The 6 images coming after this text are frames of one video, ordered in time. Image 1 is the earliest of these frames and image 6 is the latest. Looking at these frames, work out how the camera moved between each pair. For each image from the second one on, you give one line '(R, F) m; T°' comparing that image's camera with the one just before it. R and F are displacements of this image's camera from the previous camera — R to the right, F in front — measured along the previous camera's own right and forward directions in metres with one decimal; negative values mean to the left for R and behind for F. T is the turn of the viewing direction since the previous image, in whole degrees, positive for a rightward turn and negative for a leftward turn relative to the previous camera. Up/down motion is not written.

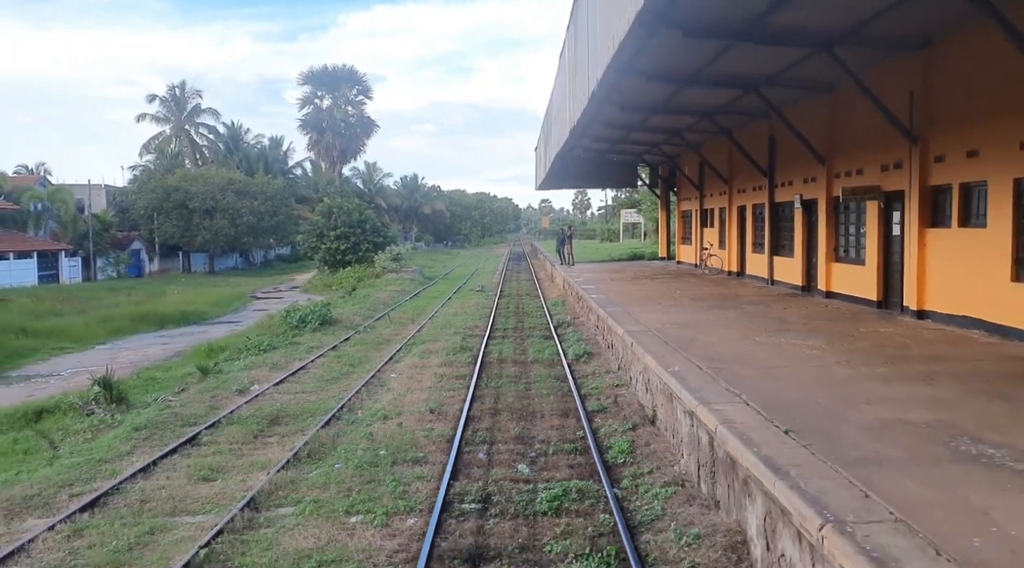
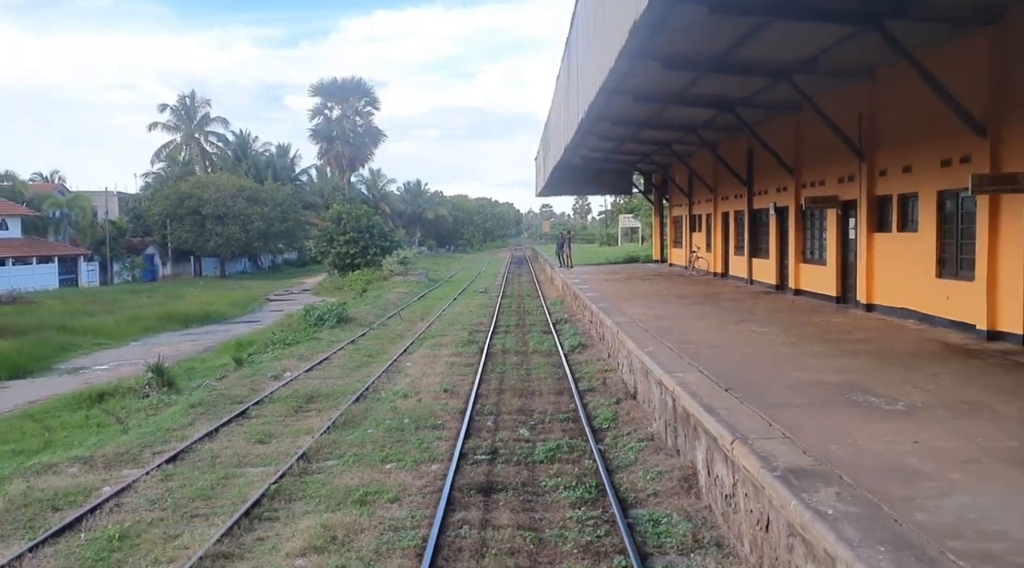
(0.0, -1.5) m; 0°
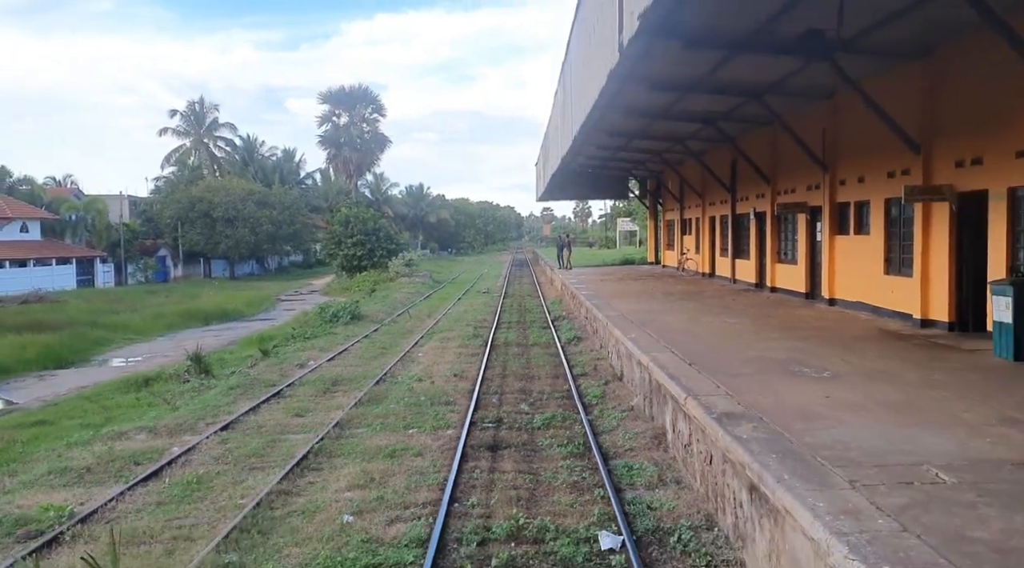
(0.0, -1.4) m; 0°
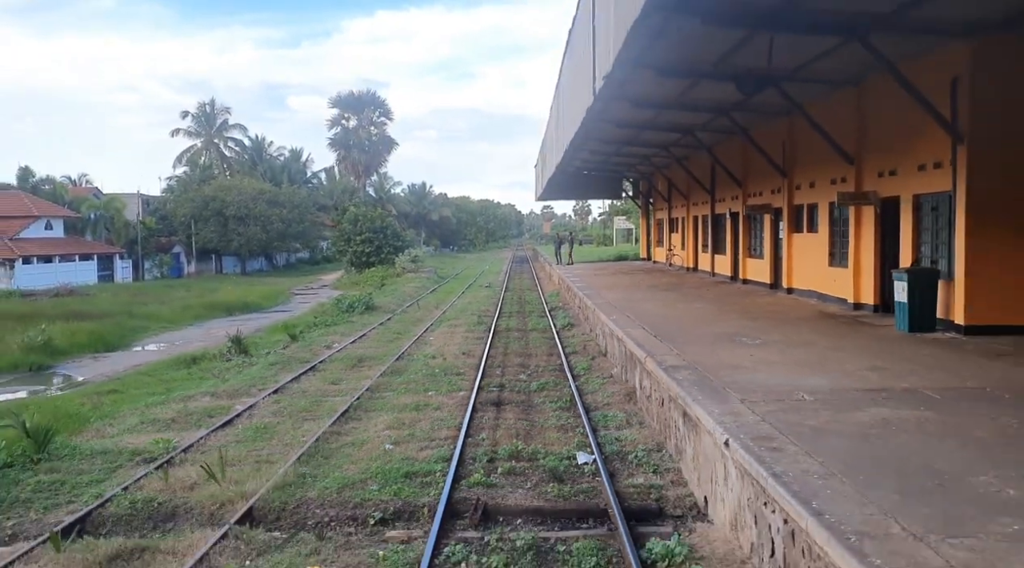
(0.0, -1.9) m; 0°
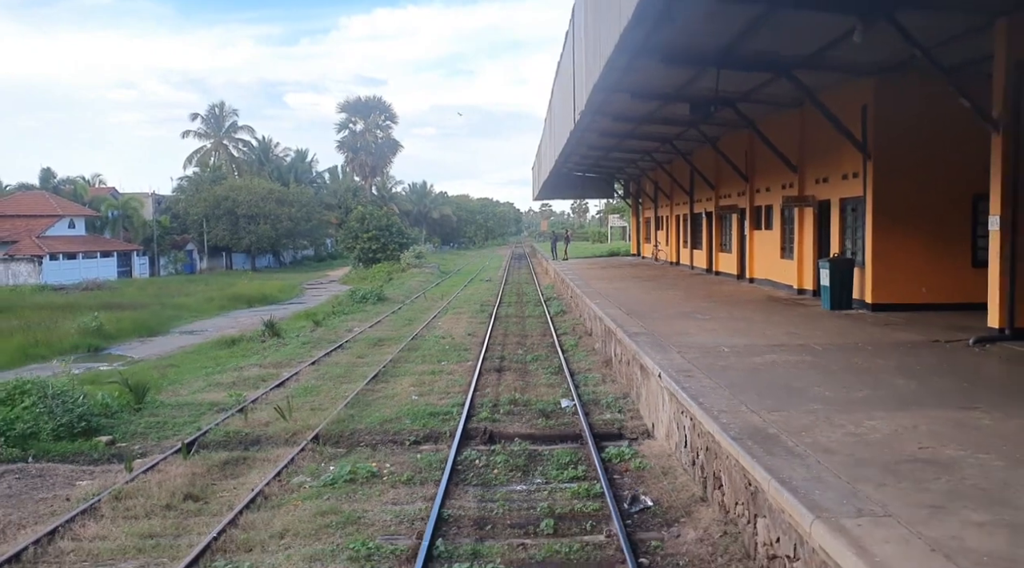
(0.0, -2.2) m; 0°
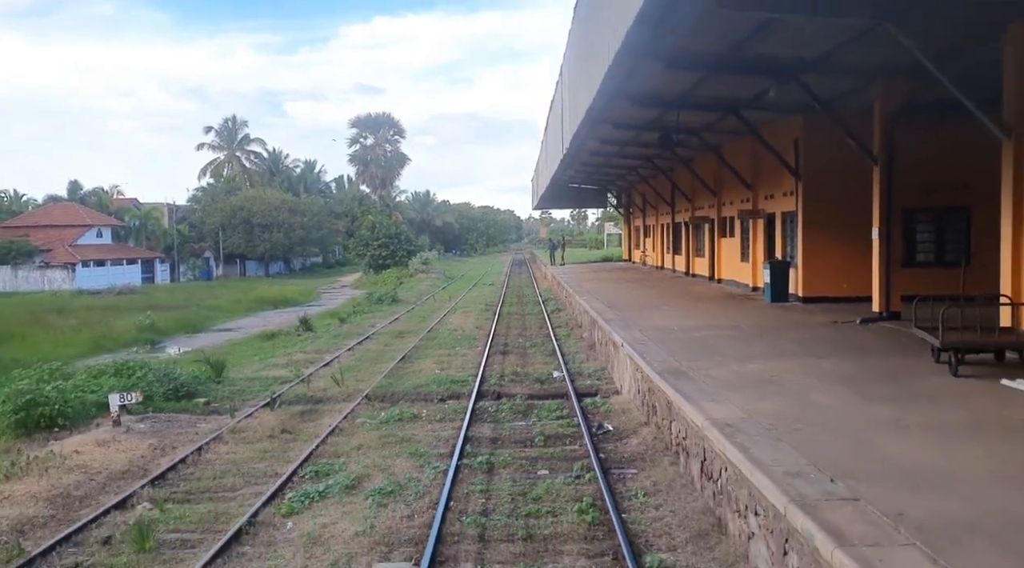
(0.0, -2.7) m; 0°
